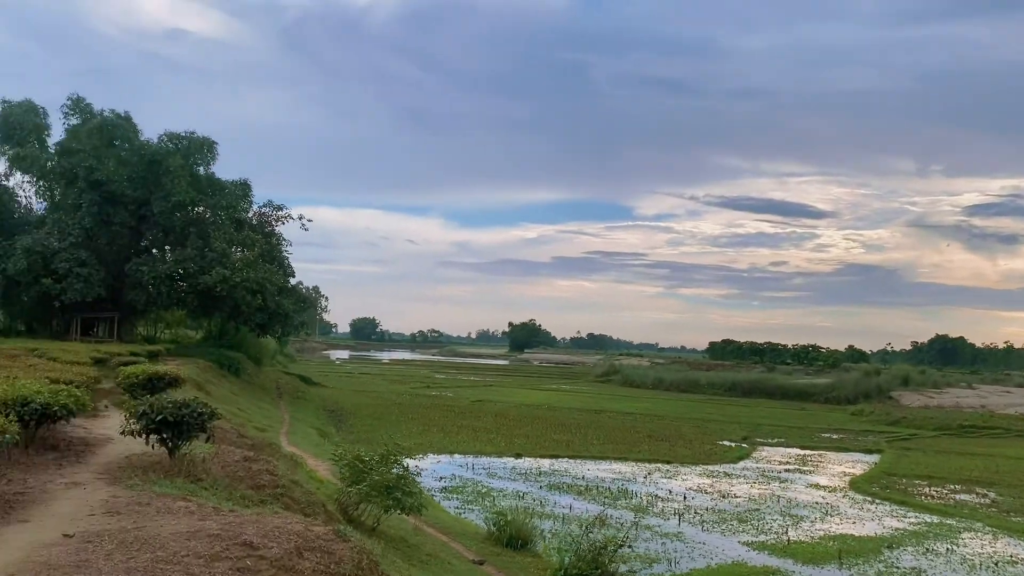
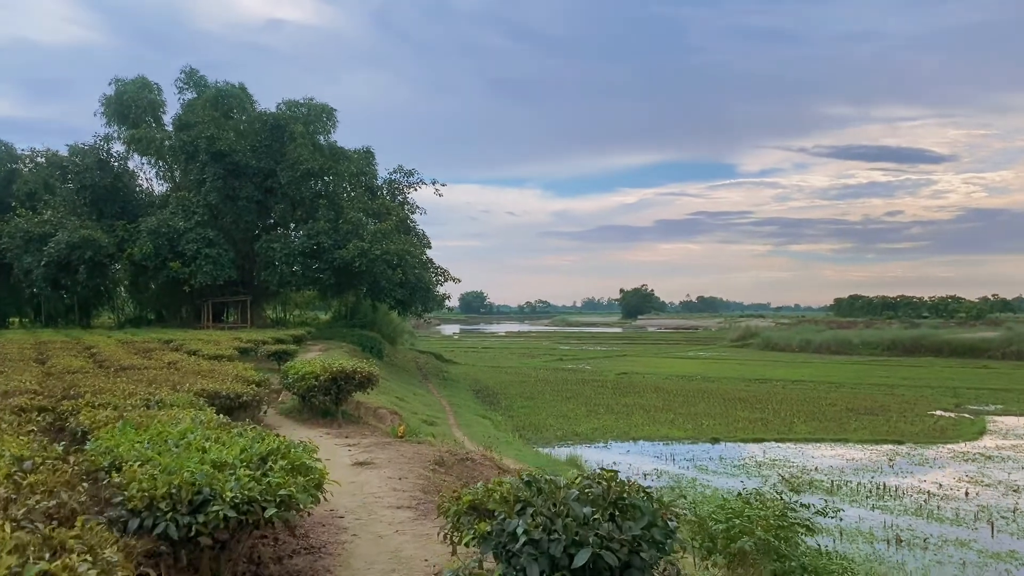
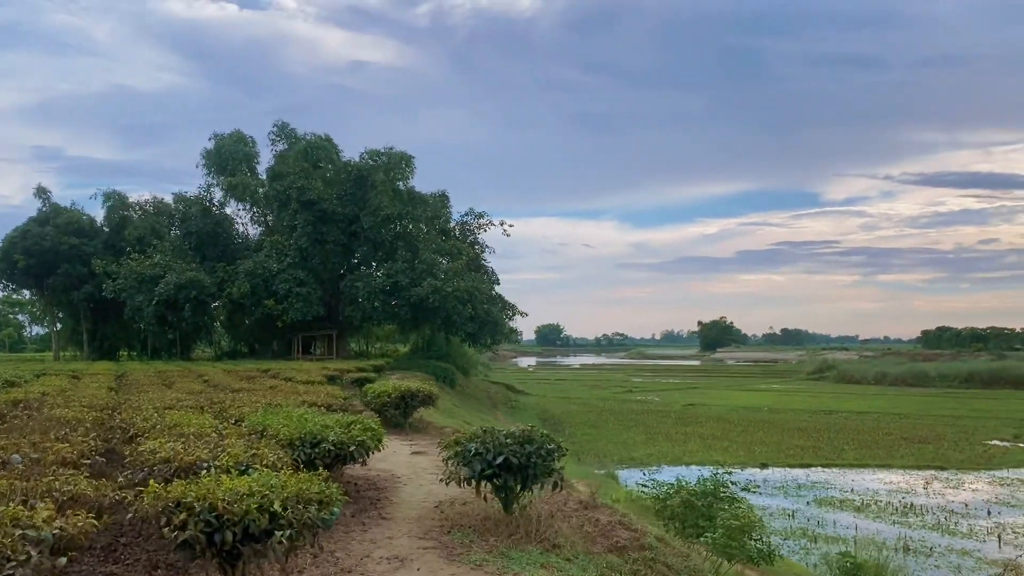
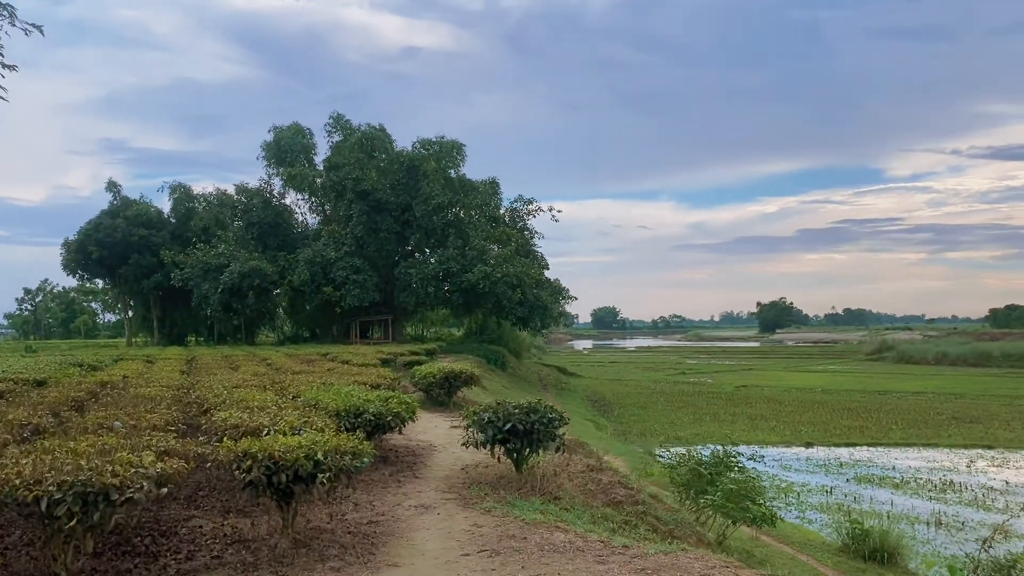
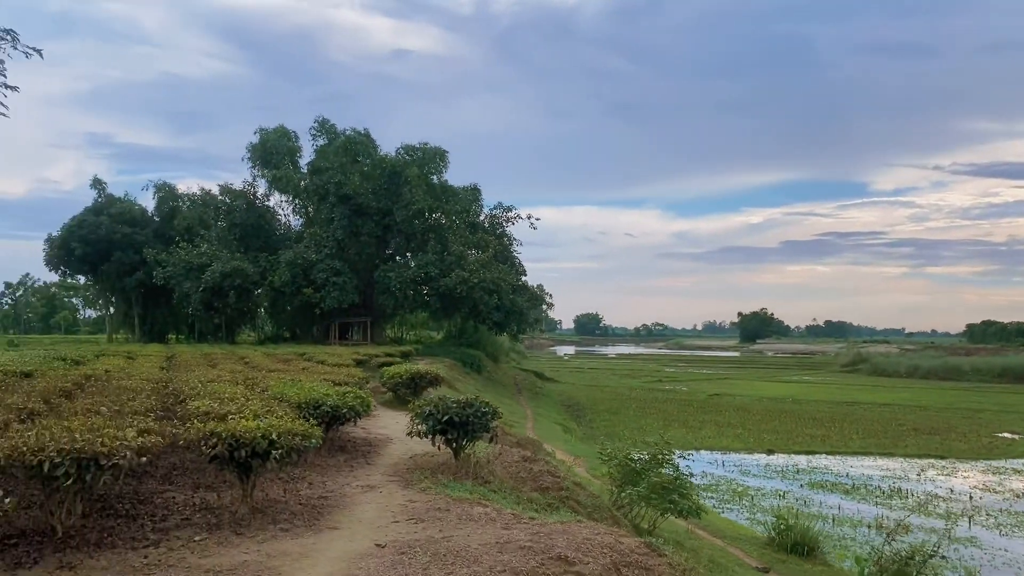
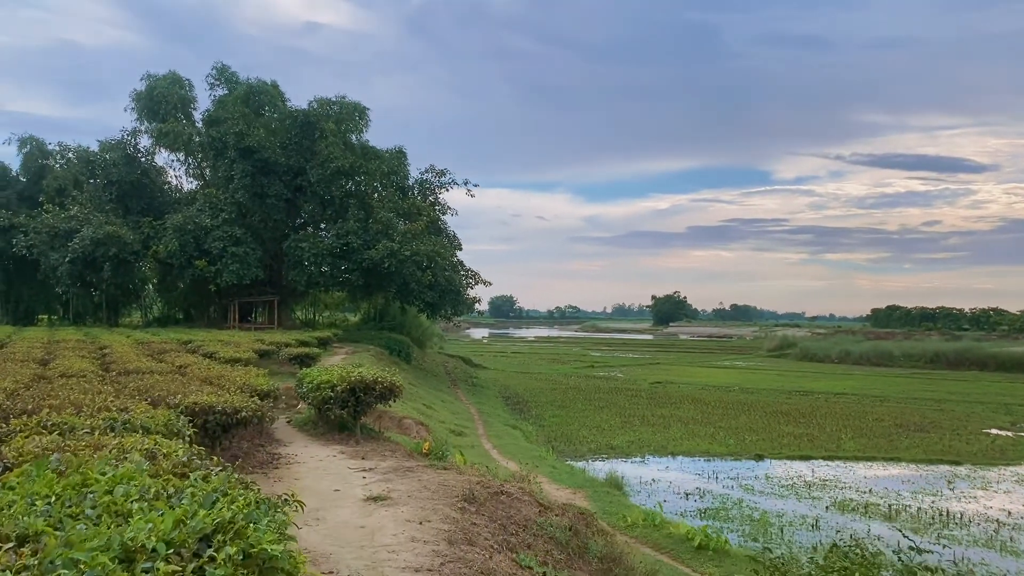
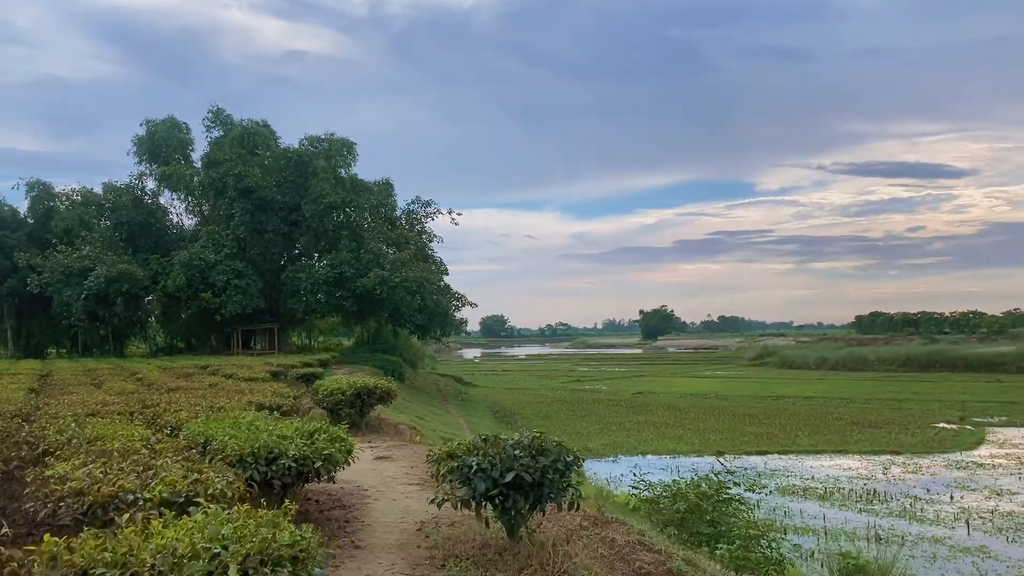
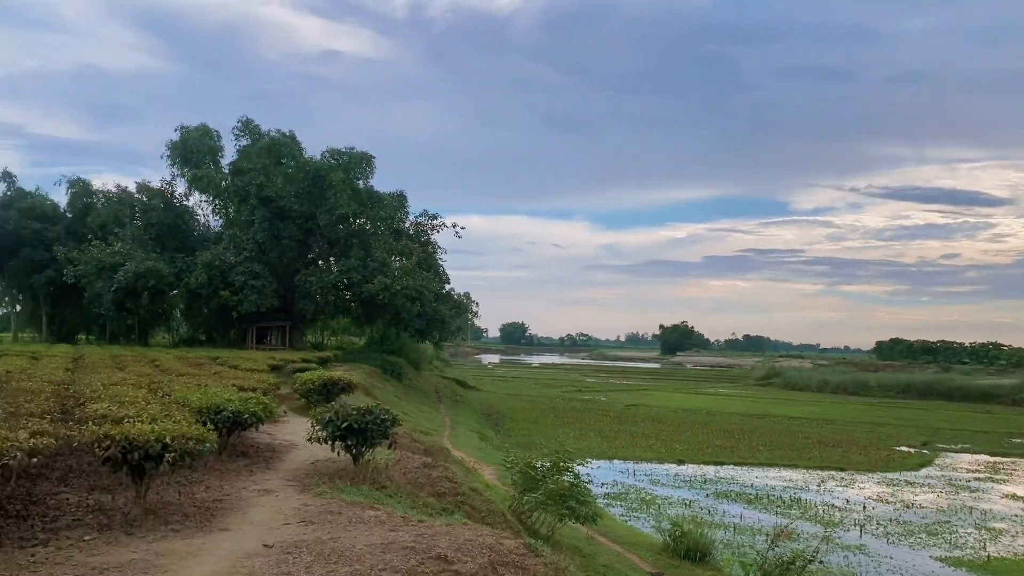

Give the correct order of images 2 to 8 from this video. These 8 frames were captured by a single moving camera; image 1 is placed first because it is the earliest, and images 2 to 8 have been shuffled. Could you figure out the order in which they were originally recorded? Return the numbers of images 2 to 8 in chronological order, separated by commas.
8, 5, 4, 3, 7, 2, 6
